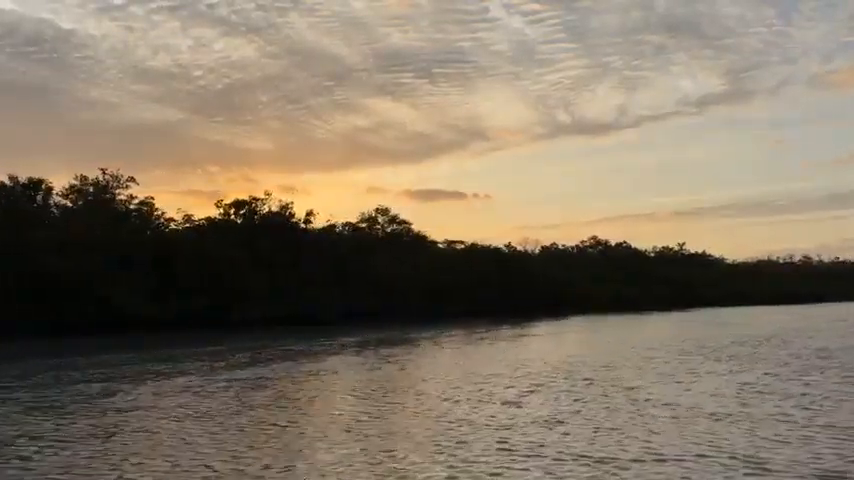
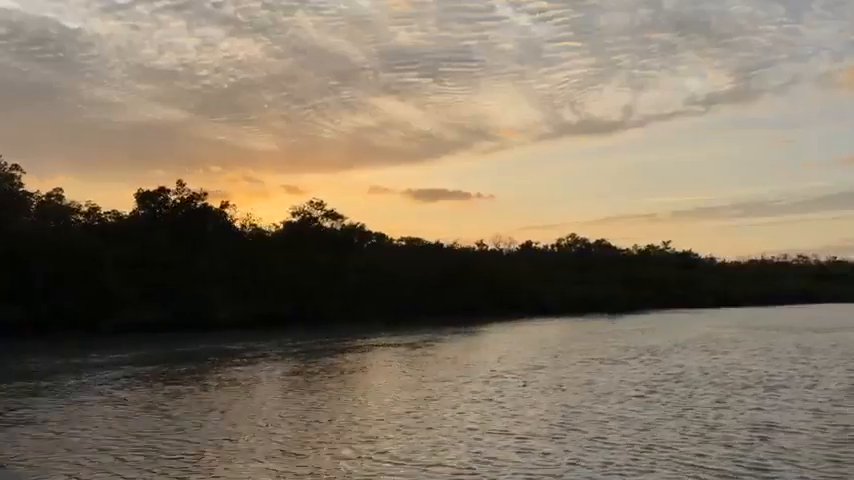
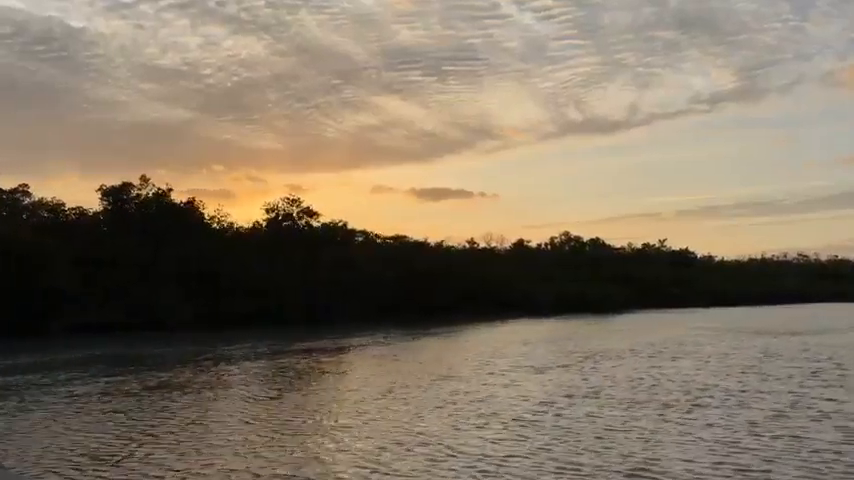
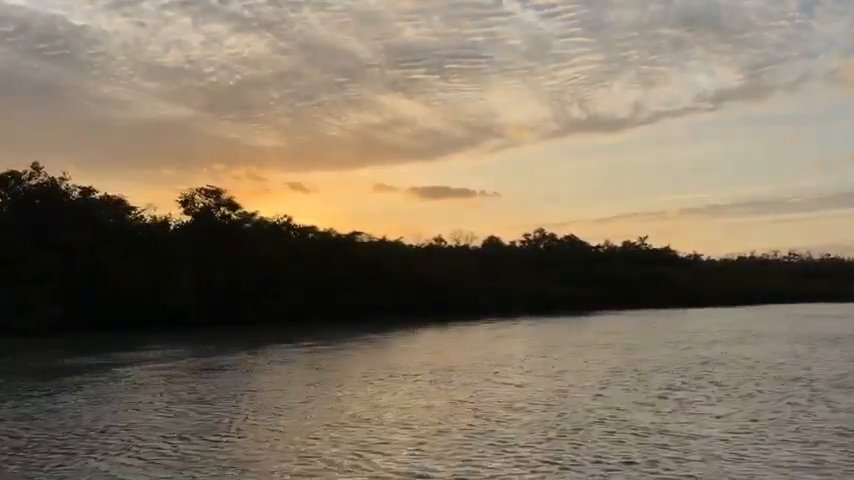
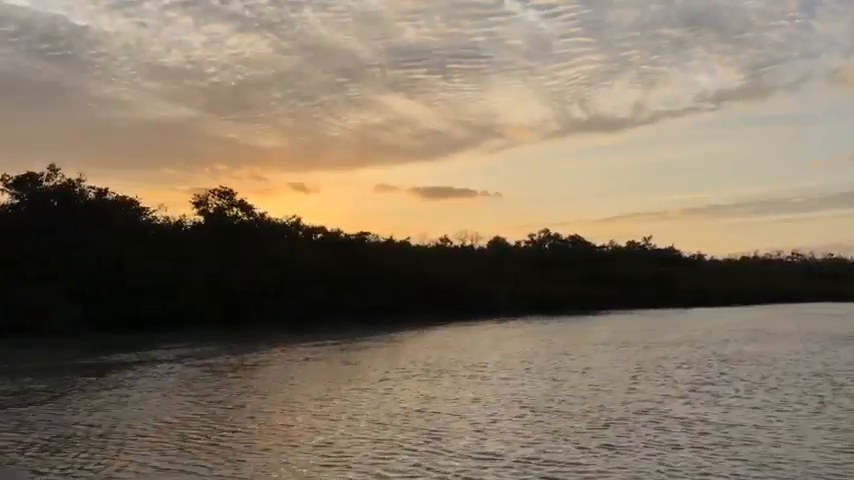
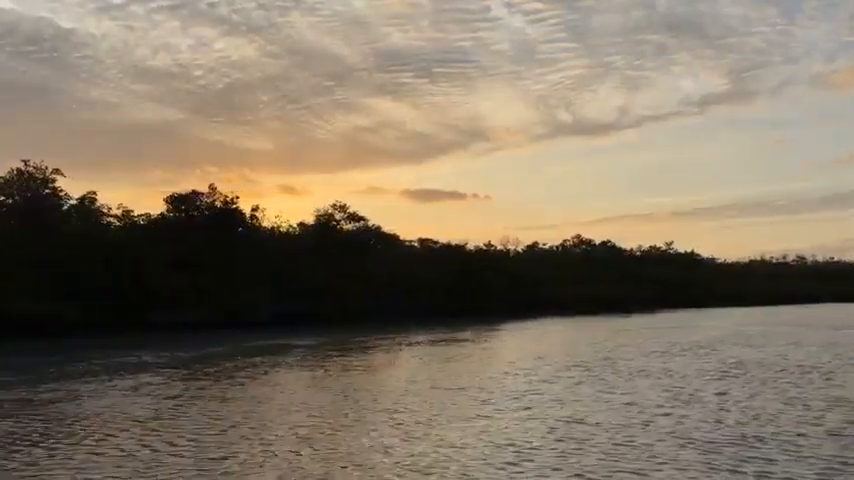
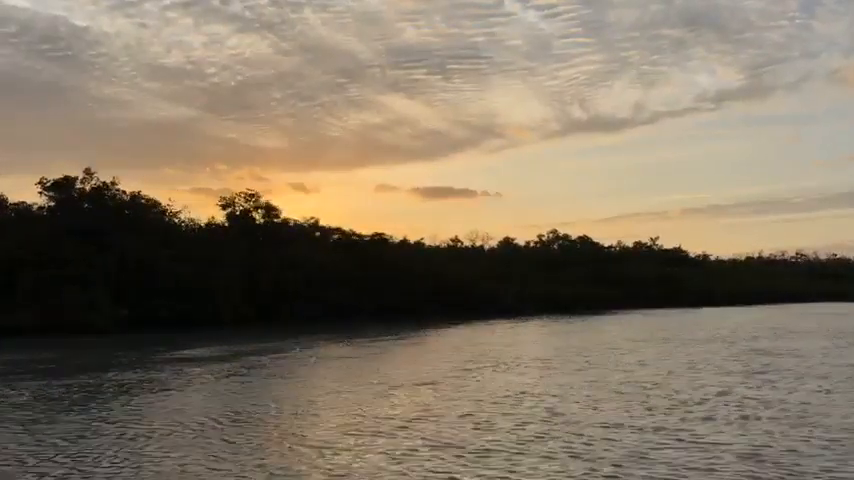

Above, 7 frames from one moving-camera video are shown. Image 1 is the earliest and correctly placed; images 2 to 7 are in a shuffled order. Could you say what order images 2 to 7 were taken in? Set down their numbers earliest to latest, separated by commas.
6, 2, 3, 7, 5, 4
